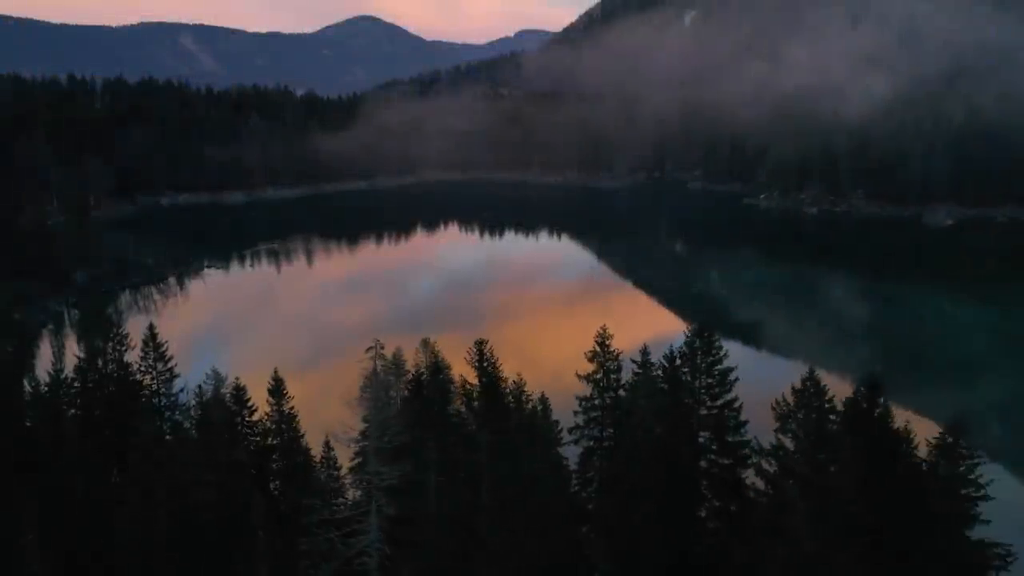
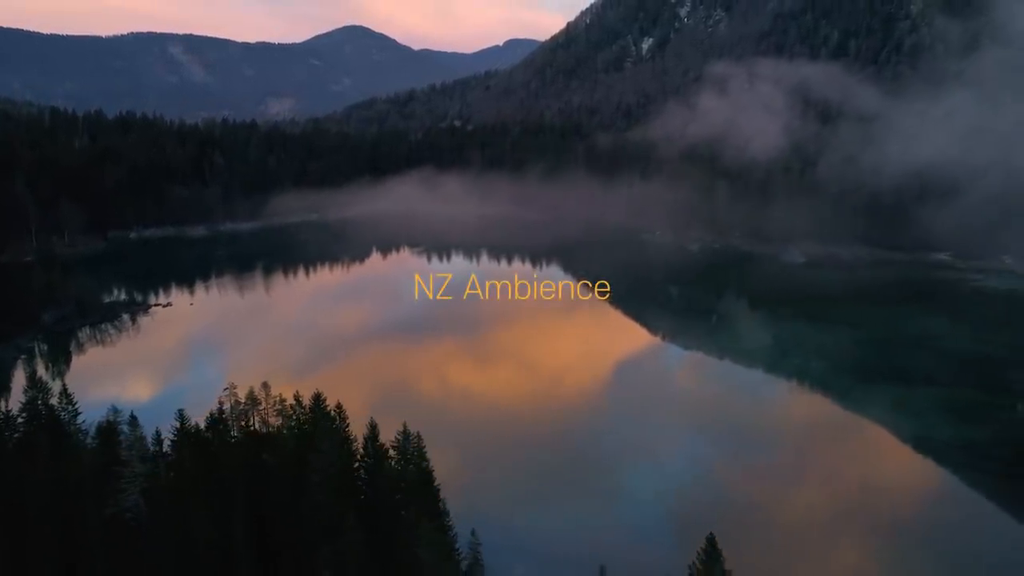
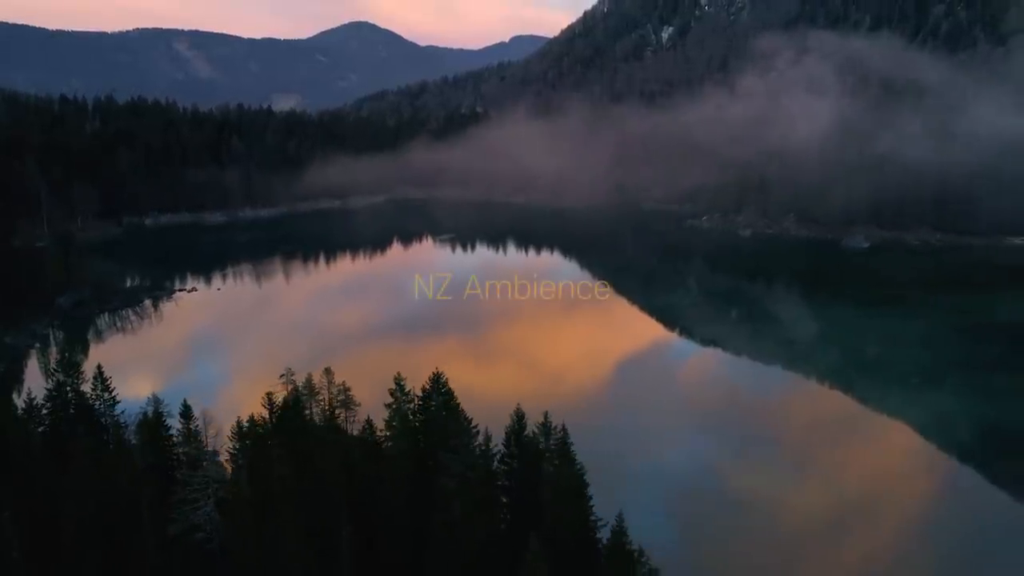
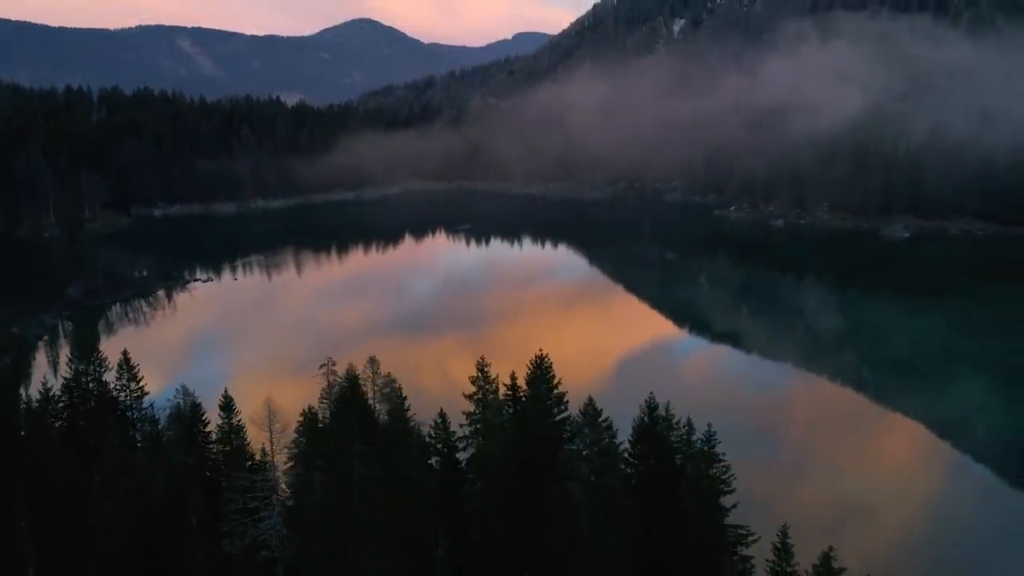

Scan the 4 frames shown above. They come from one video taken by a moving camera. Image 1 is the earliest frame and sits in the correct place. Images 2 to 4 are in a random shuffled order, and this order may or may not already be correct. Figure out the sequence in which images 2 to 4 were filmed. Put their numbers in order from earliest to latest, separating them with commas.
4, 3, 2
